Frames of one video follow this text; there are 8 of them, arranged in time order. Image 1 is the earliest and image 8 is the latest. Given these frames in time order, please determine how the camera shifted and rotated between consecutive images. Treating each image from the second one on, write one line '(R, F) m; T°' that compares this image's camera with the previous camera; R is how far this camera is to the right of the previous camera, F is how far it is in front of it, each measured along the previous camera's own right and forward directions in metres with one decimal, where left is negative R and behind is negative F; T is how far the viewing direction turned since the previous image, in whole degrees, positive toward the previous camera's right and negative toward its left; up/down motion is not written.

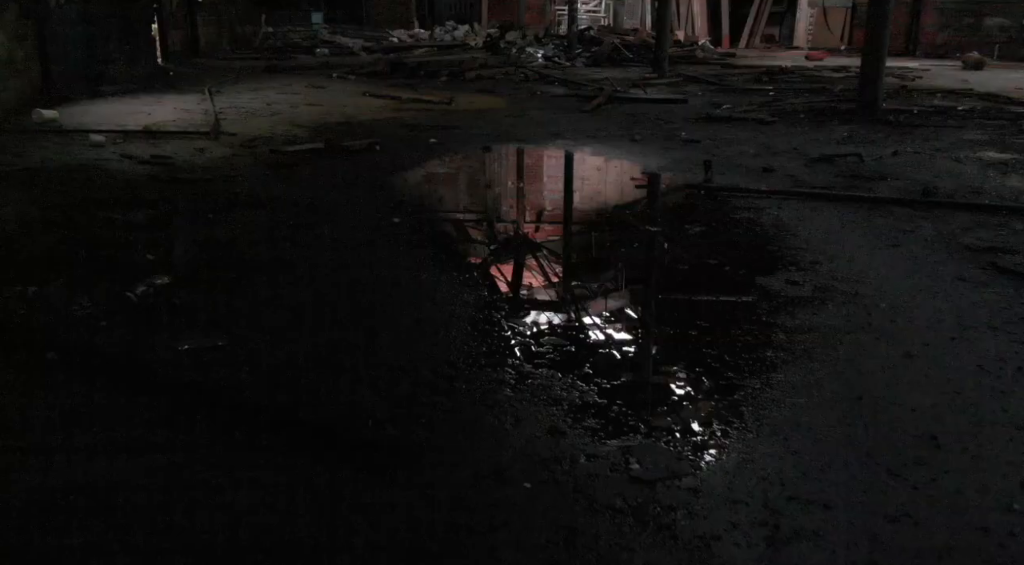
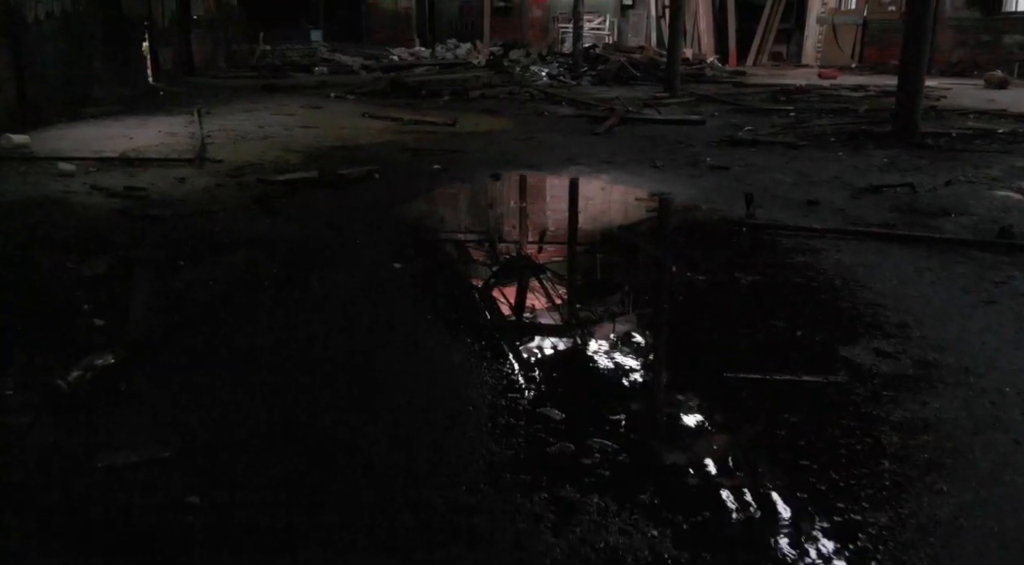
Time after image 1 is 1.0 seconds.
(-0.1, +0.6) m; 0°
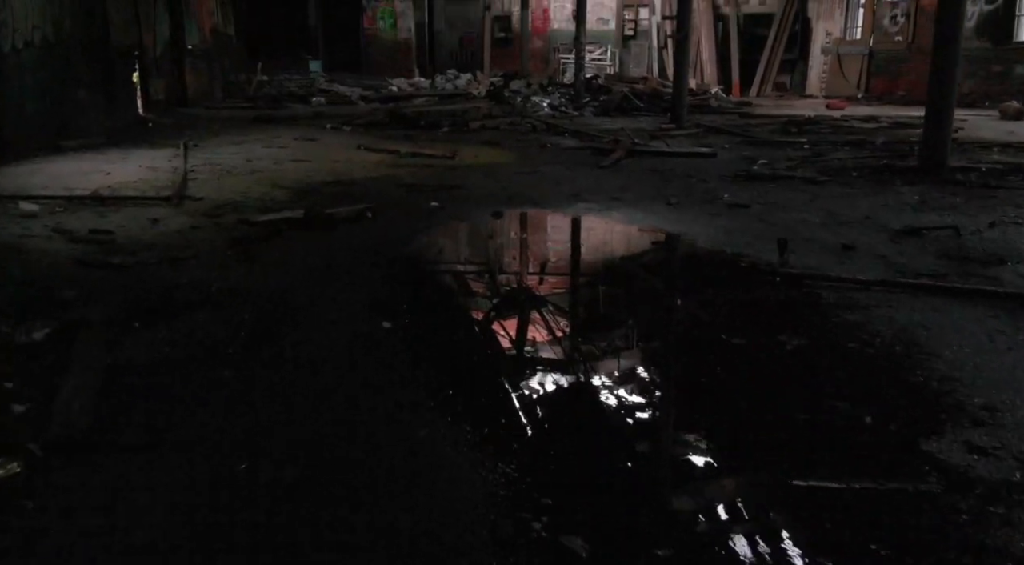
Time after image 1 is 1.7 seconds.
(0.0, +0.5) m; 0°
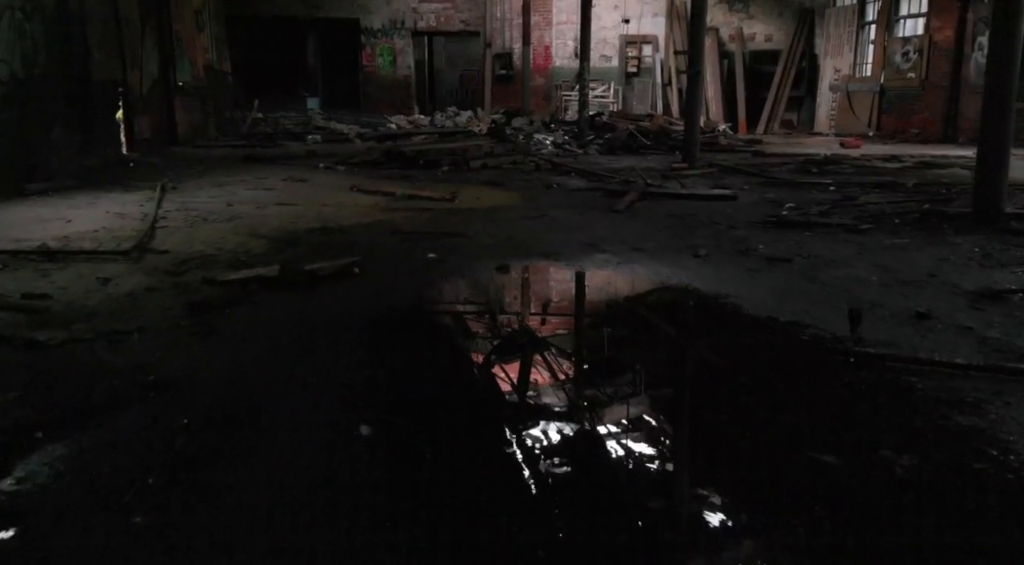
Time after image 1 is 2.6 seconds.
(0.0, +0.8) m; 0°
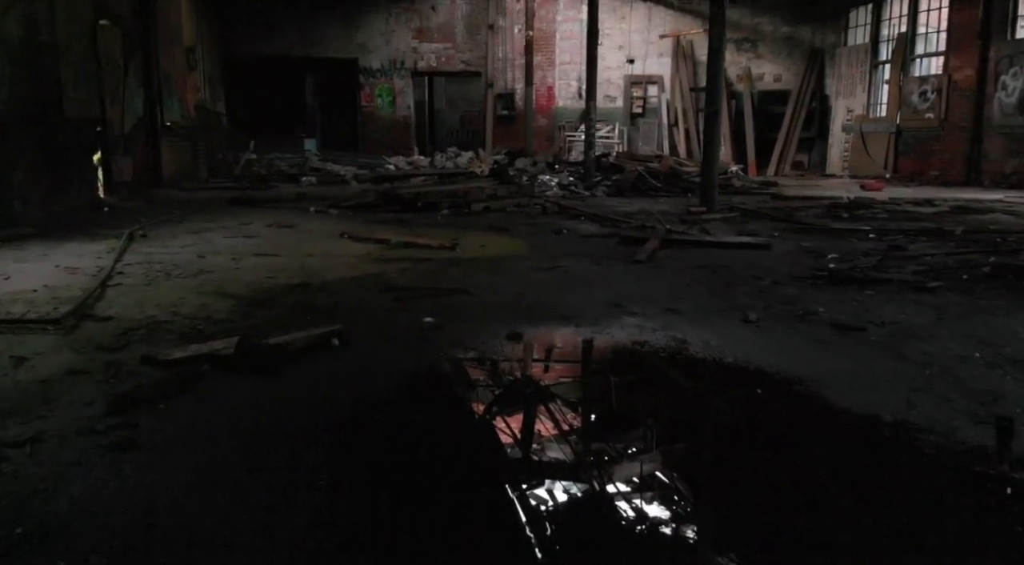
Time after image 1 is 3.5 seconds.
(-0.1, +0.9) m; 0°
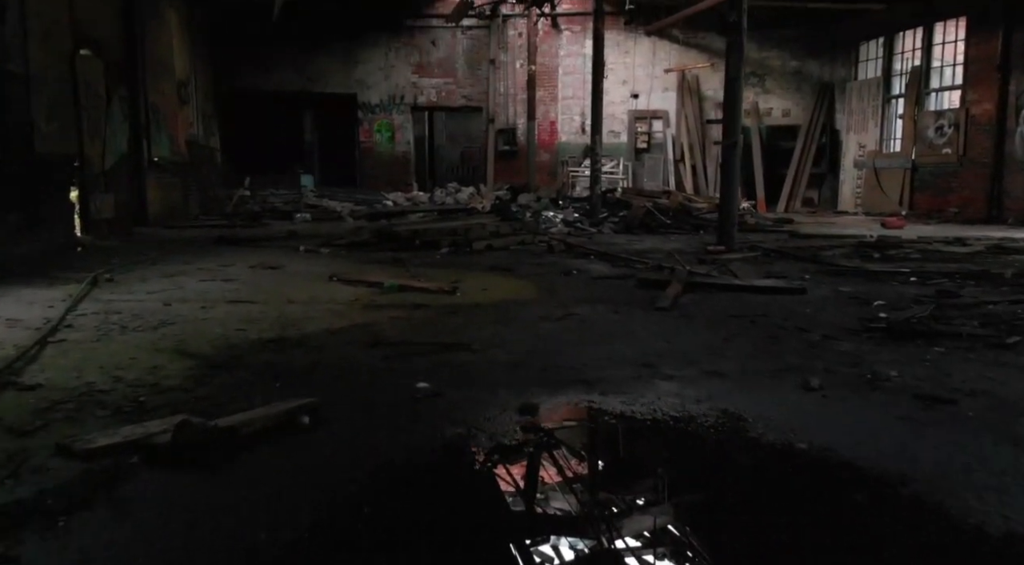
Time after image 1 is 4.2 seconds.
(-0.1, +0.8) m; 0°
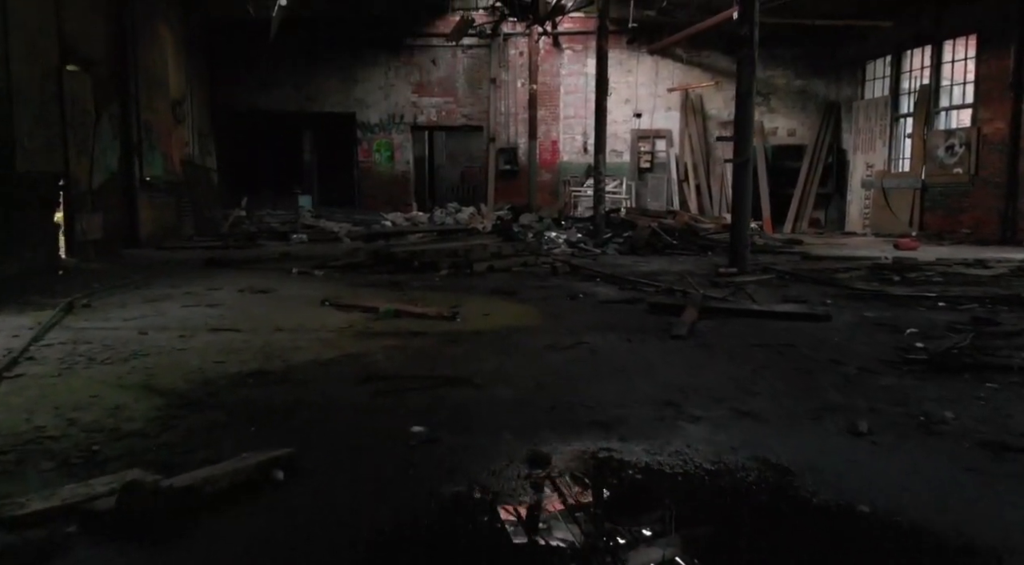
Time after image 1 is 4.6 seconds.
(0.0, +0.5) m; 0°
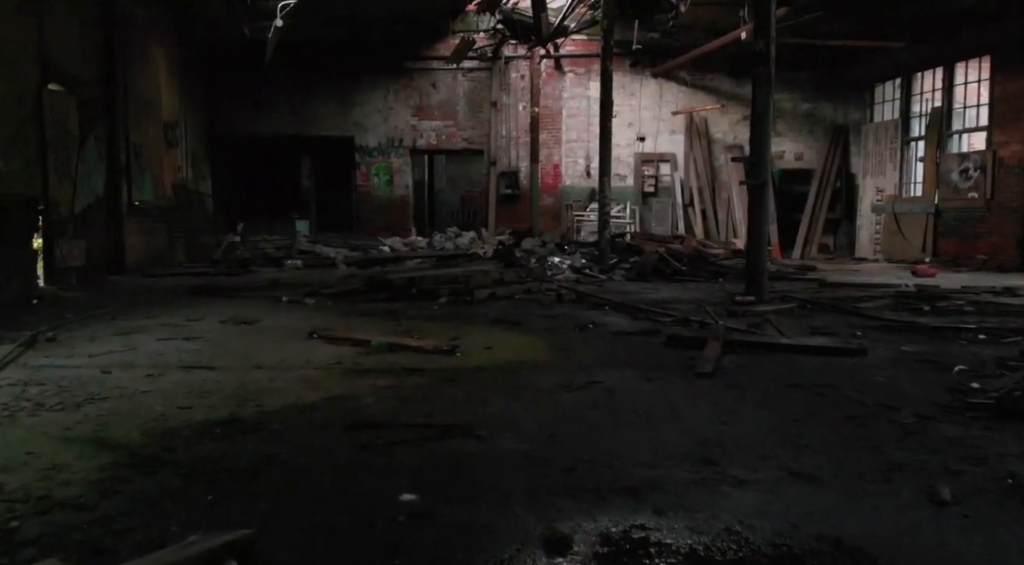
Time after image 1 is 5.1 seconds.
(0.0, +0.6) m; 0°
